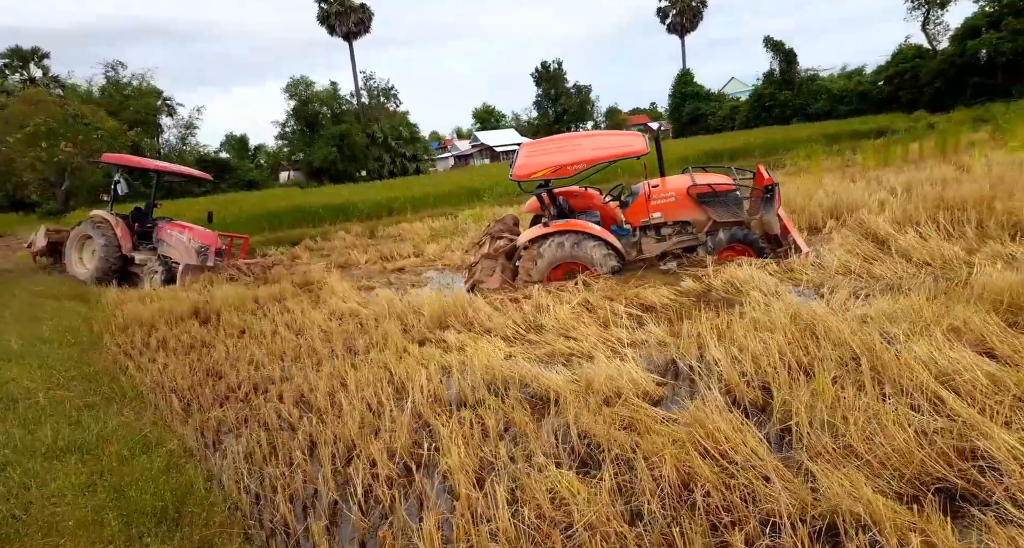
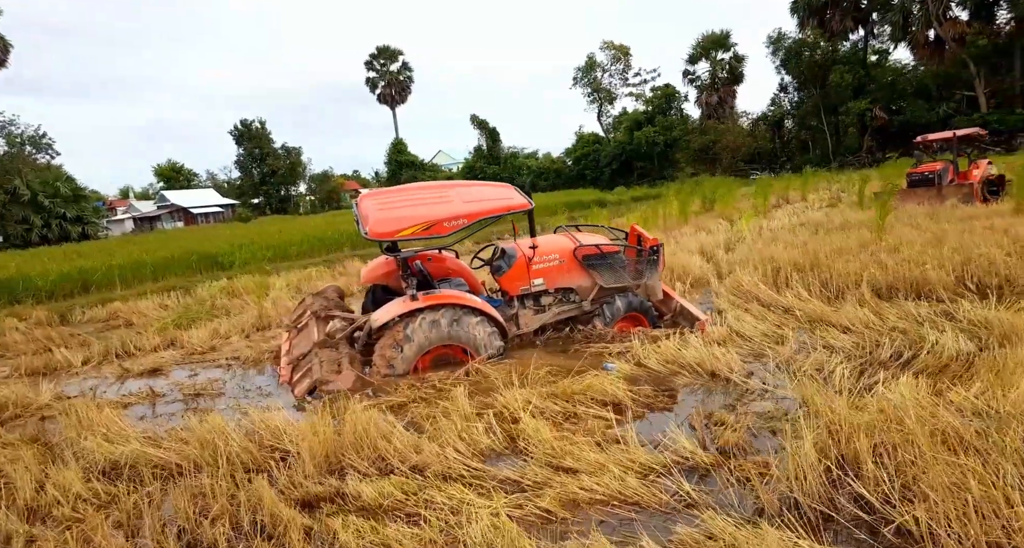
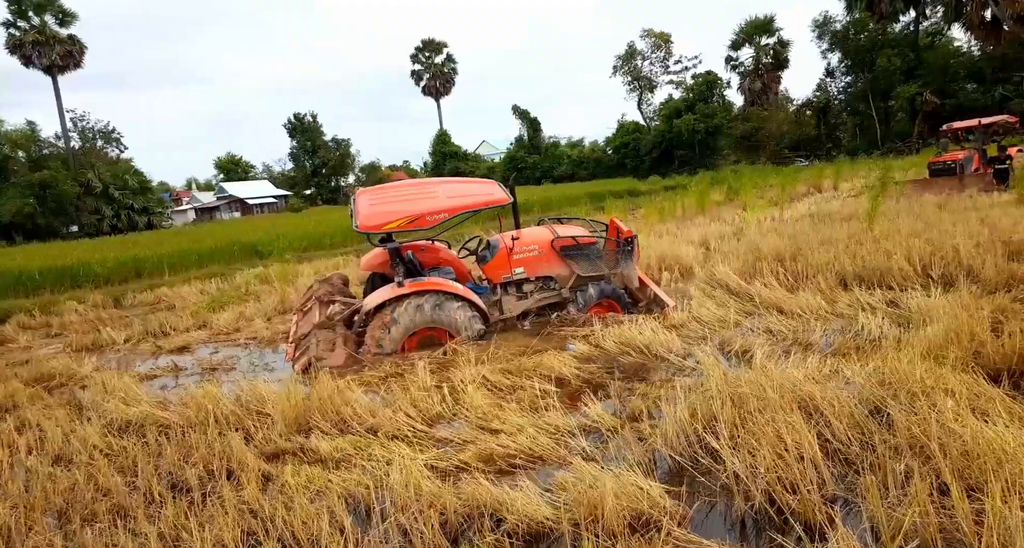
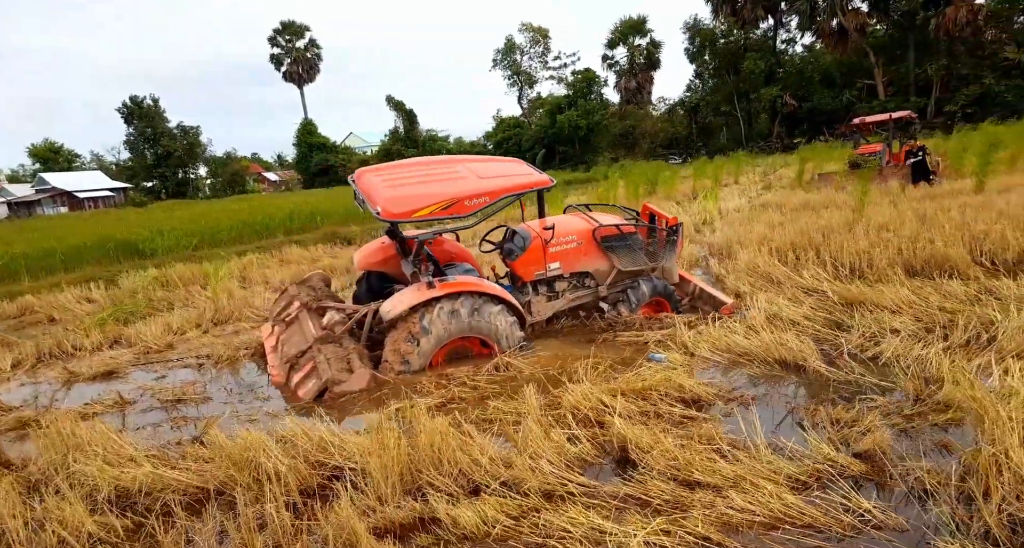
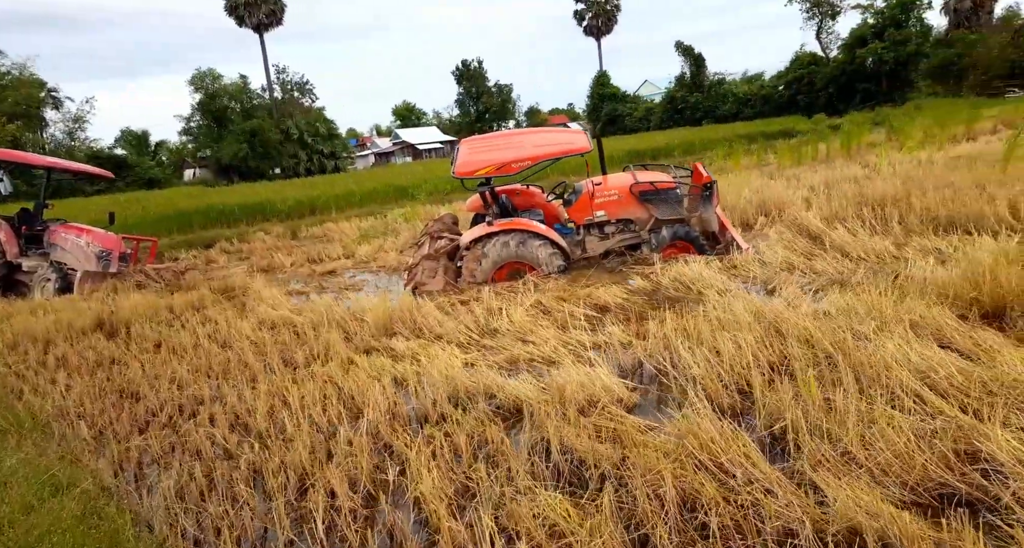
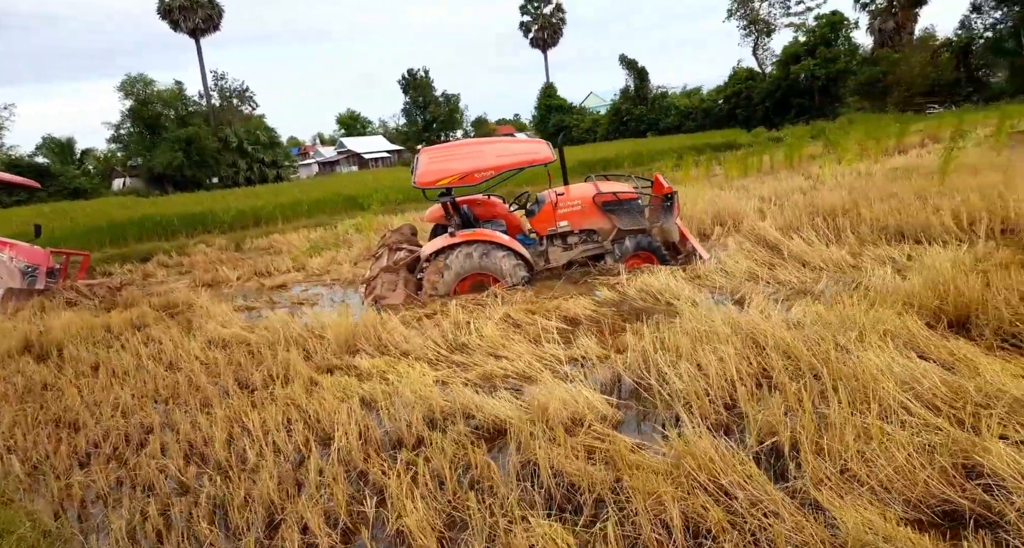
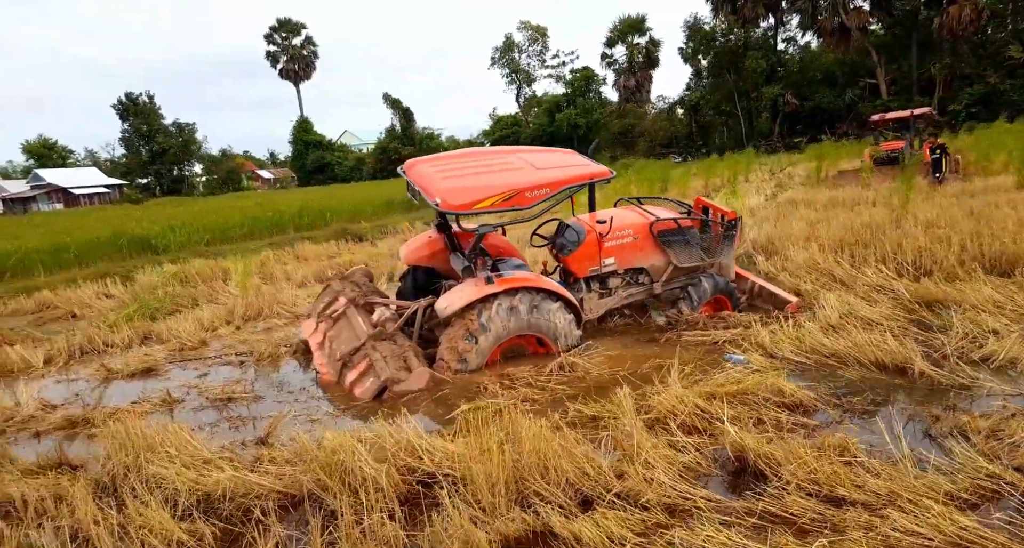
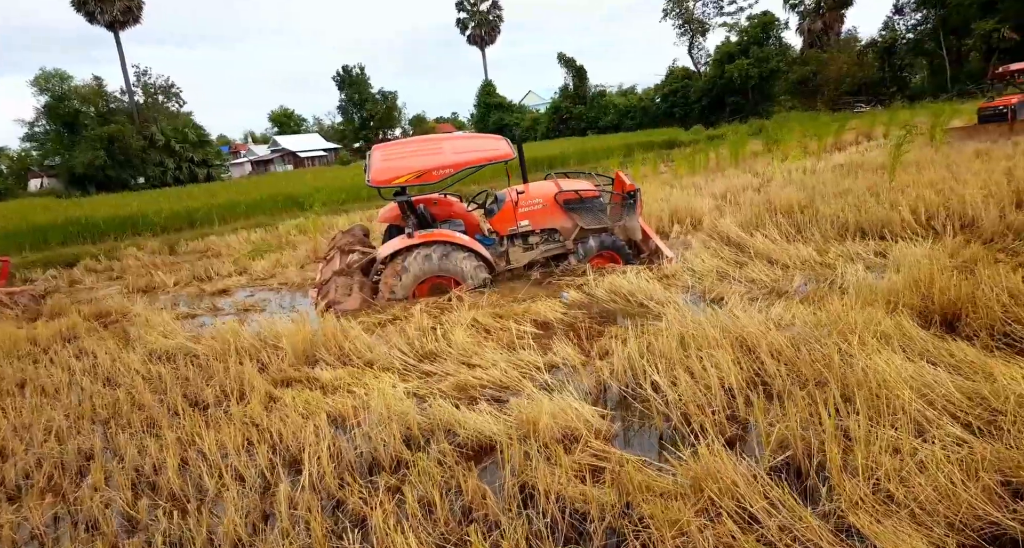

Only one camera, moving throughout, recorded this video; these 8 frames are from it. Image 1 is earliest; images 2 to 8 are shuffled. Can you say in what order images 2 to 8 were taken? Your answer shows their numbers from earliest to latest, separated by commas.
5, 6, 8, 3, 2, 4, 7
